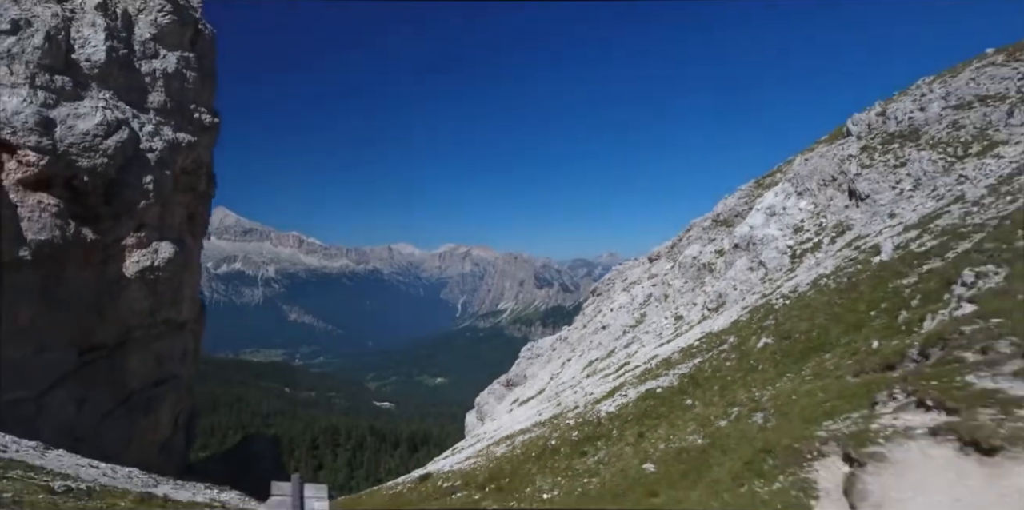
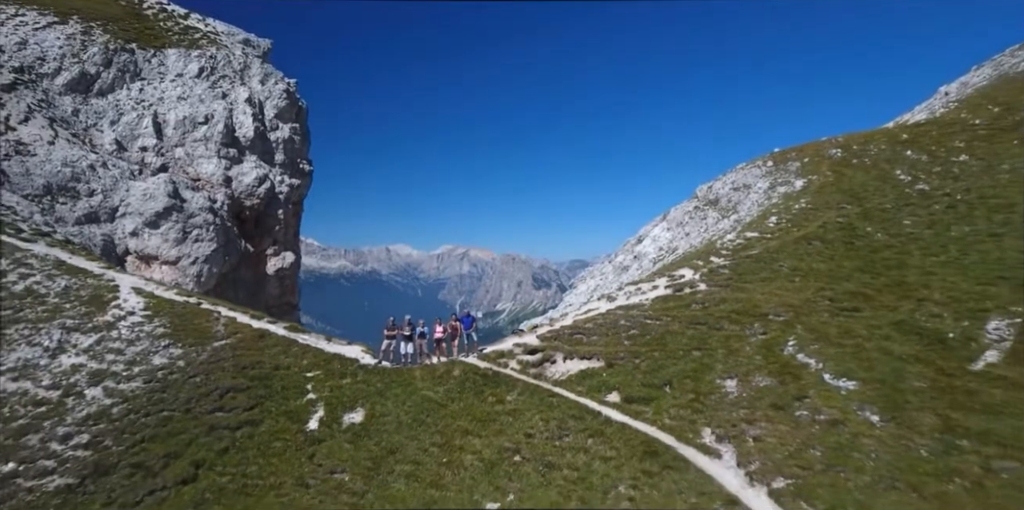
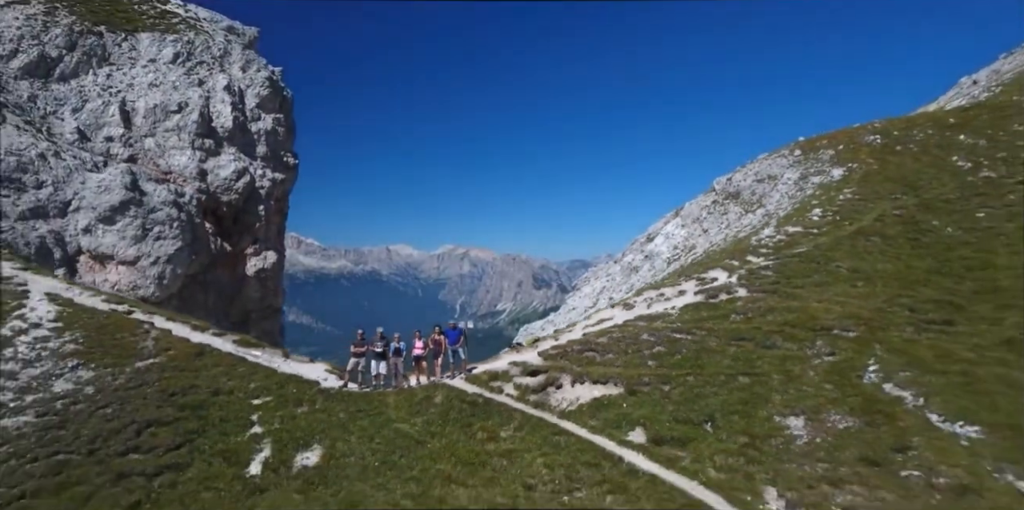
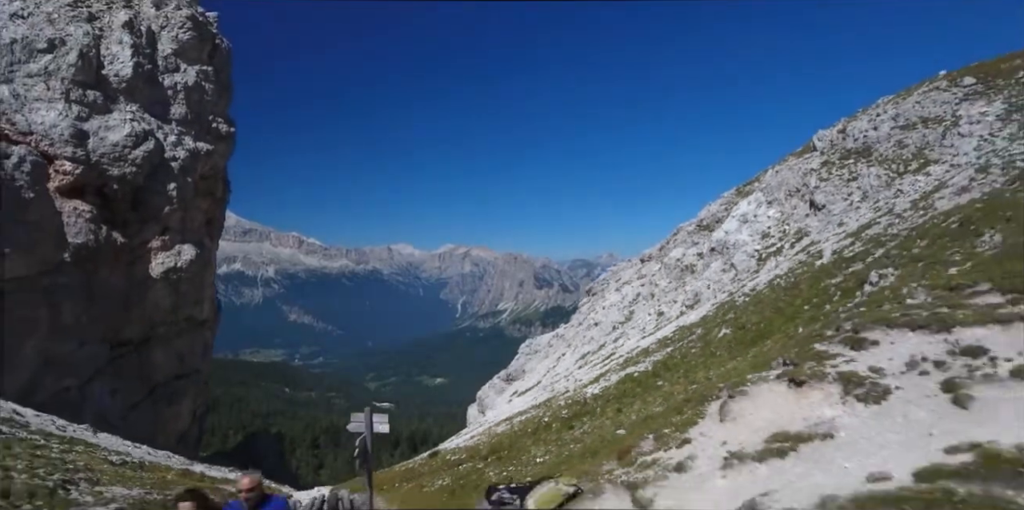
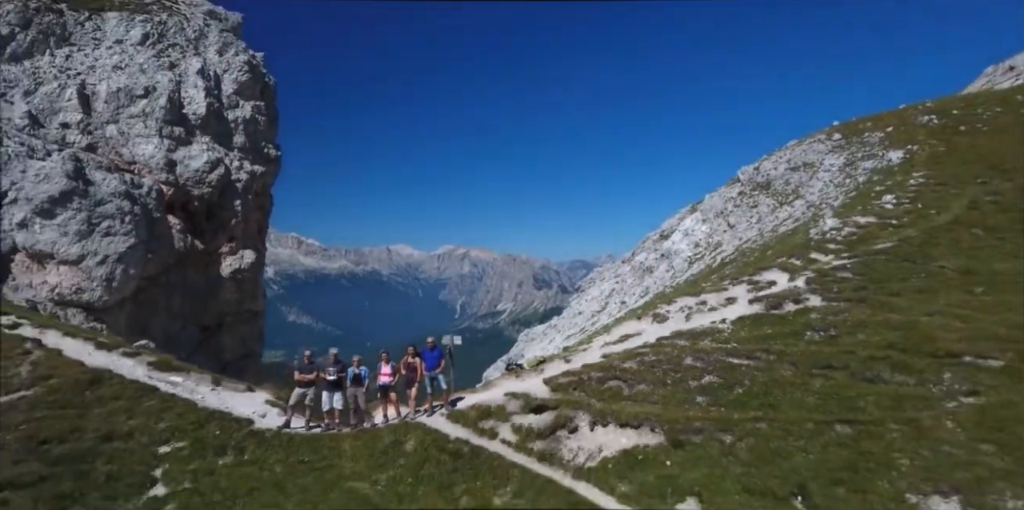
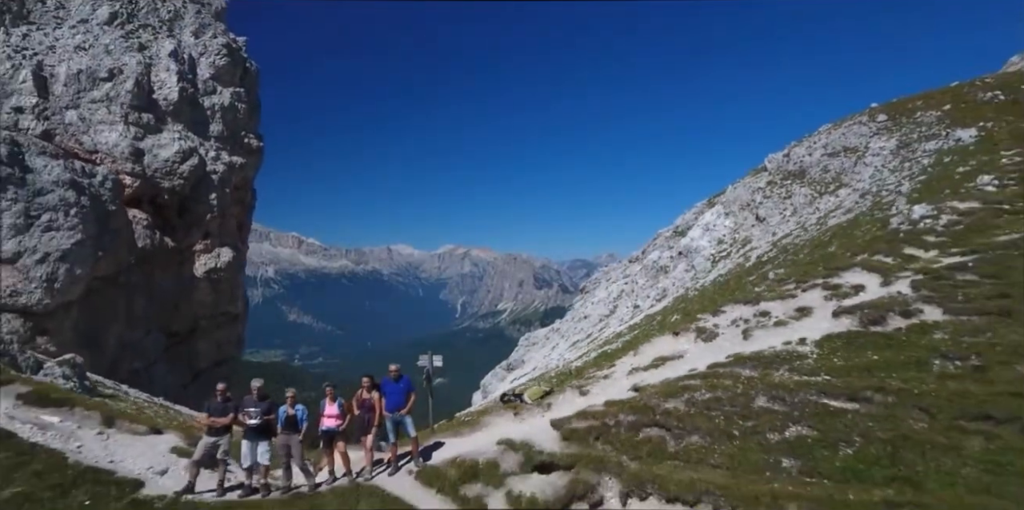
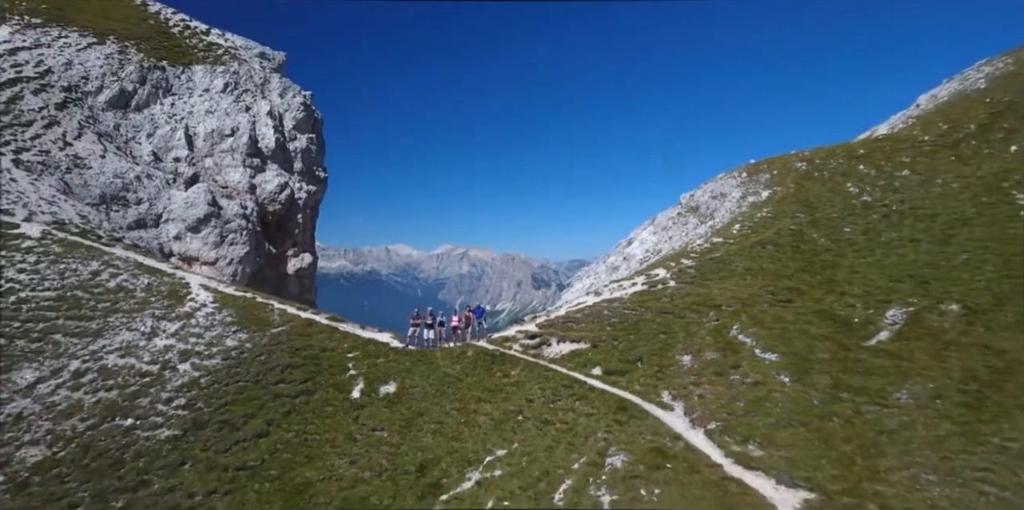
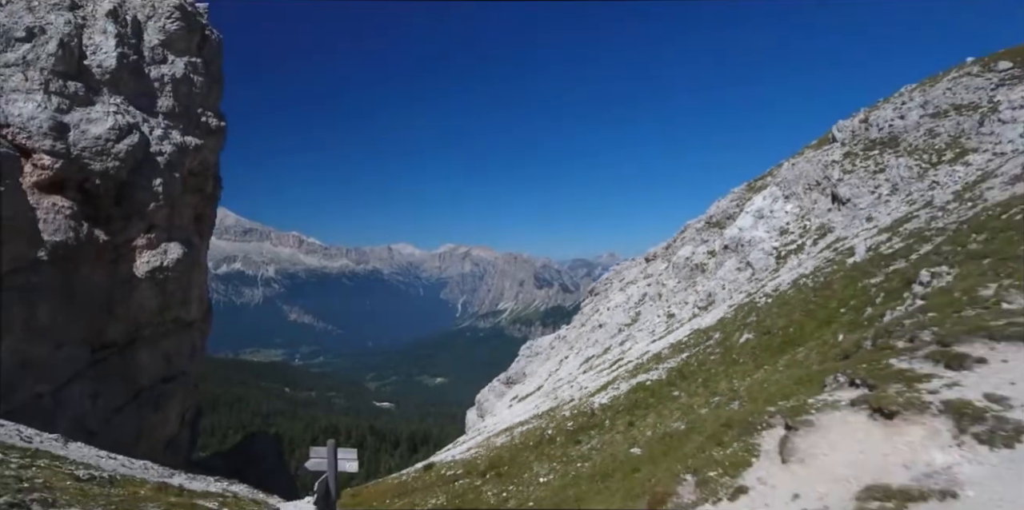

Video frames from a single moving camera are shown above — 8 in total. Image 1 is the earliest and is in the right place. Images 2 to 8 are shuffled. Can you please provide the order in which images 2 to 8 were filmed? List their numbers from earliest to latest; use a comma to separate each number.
8, 4, 6, 5, 3, 2, 7
